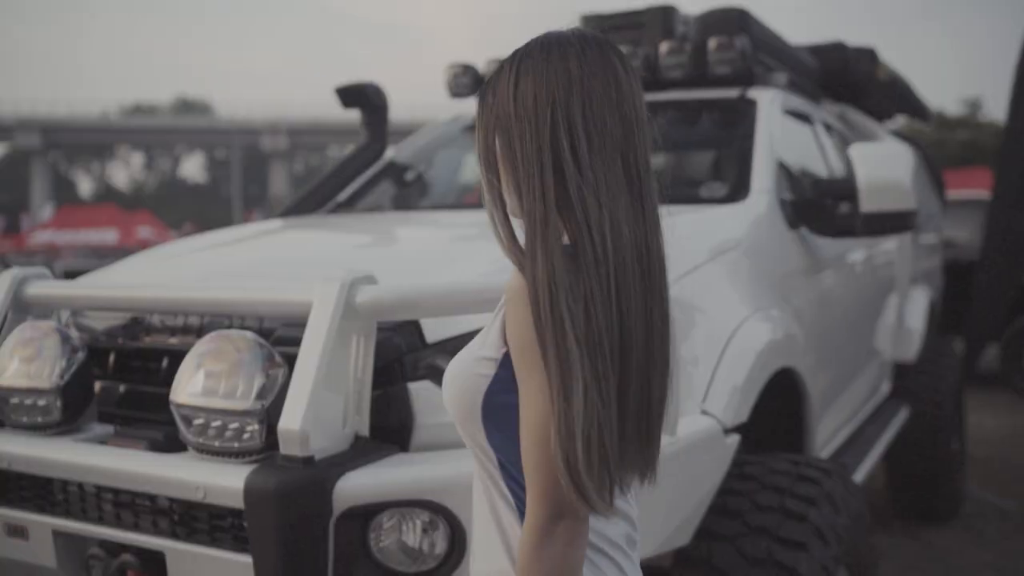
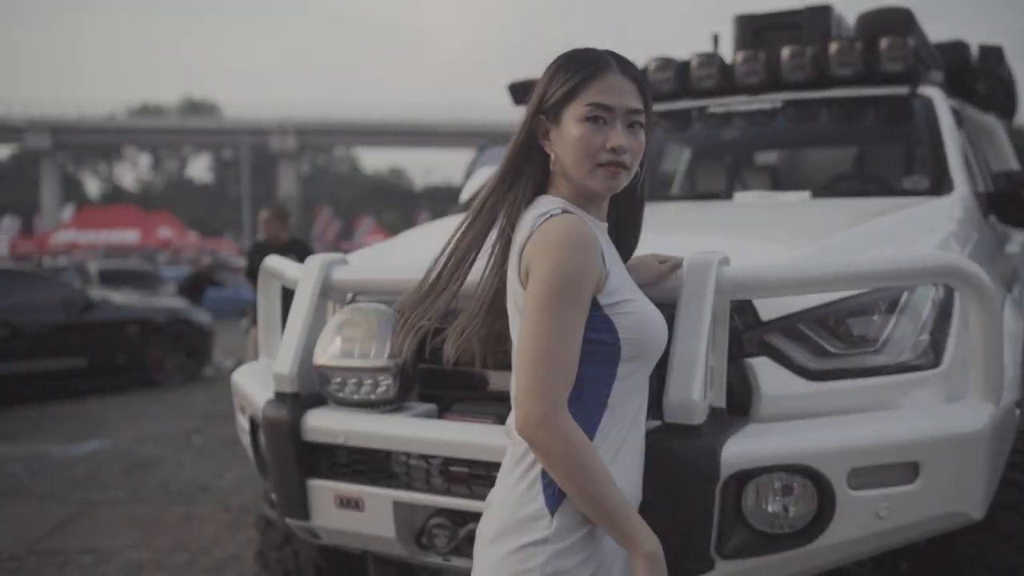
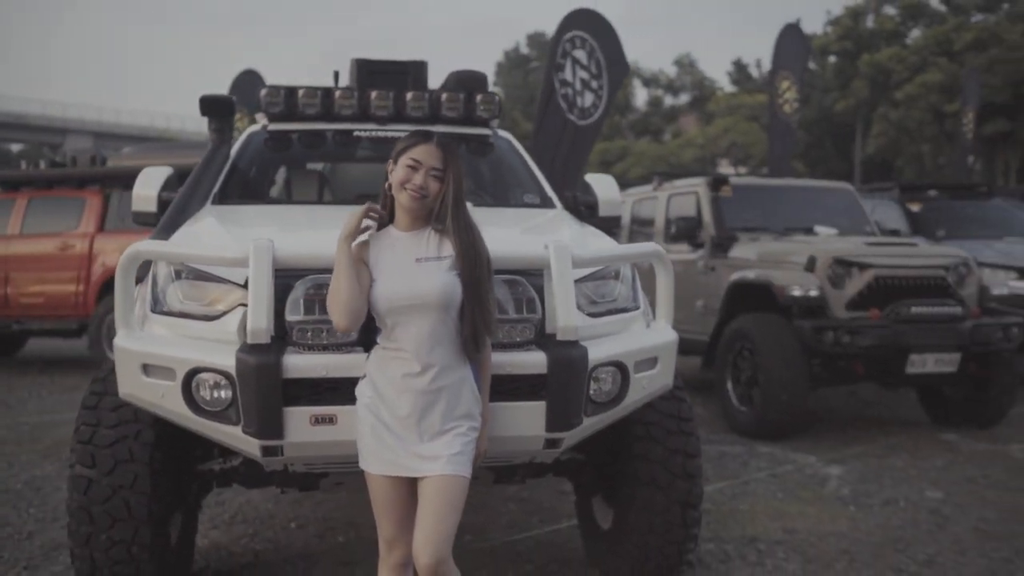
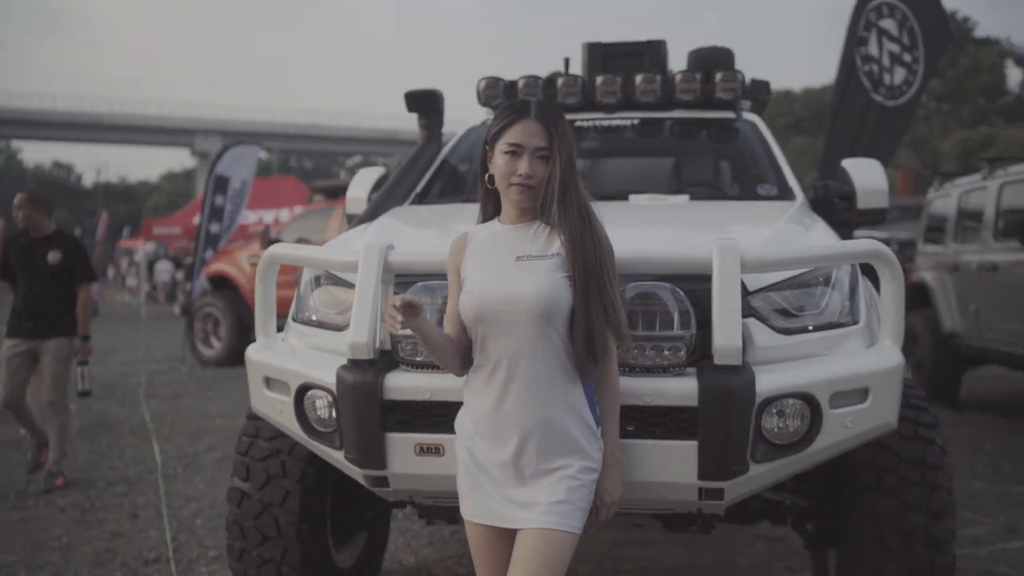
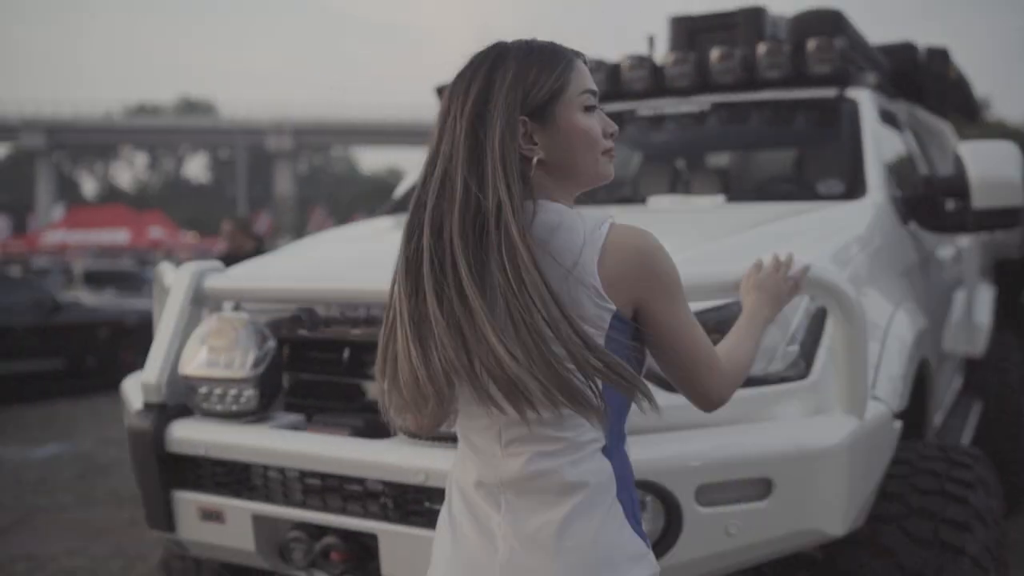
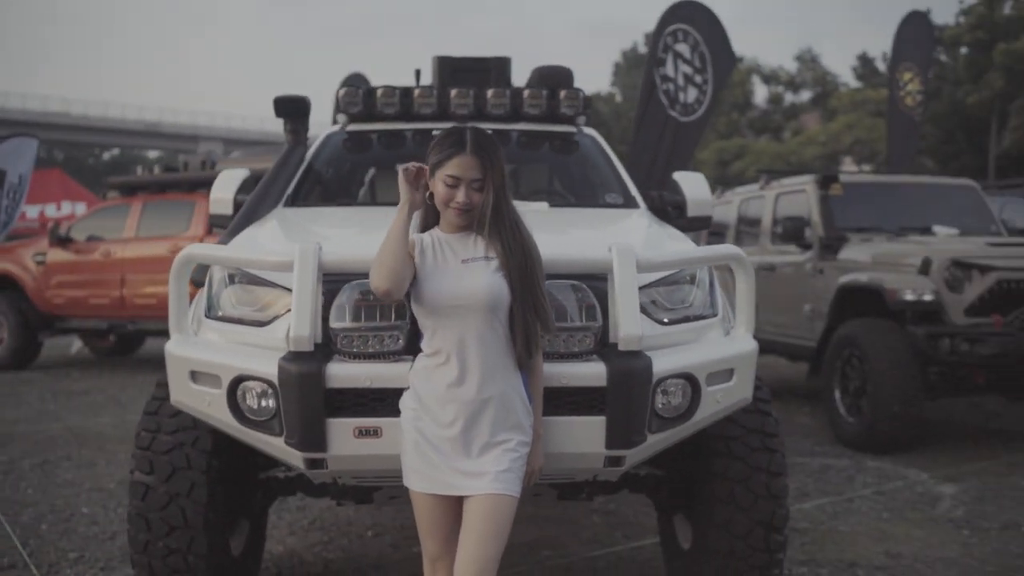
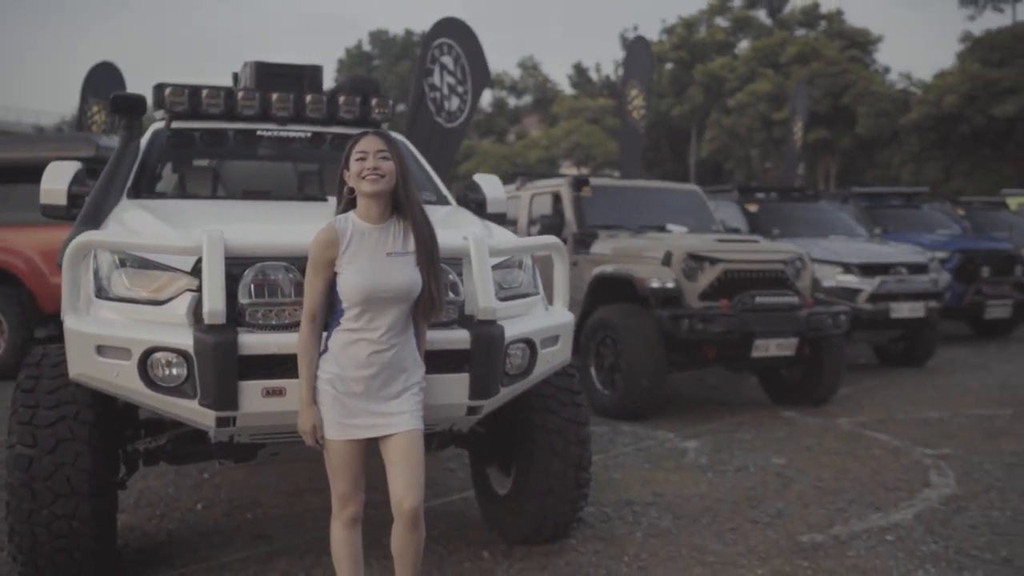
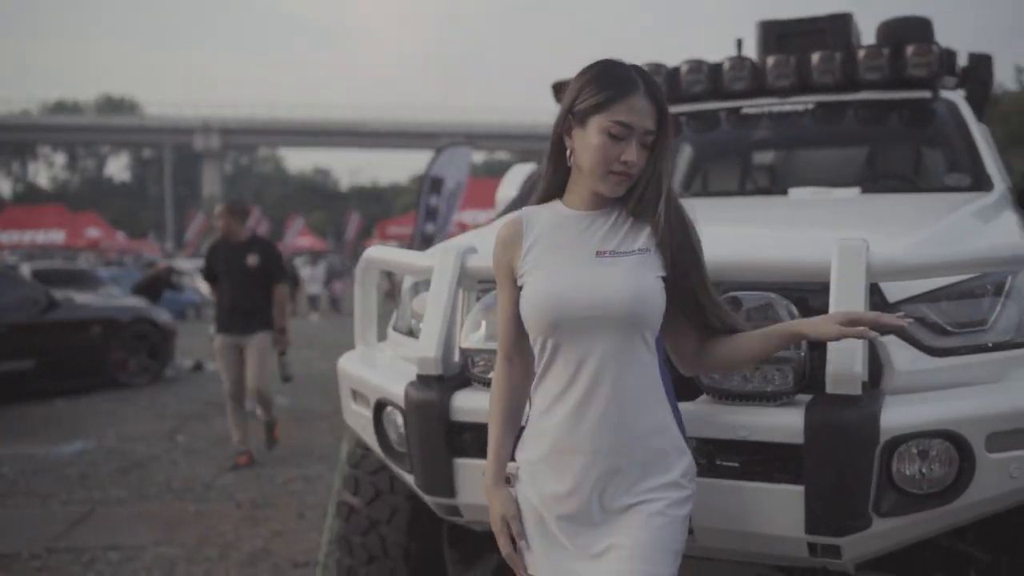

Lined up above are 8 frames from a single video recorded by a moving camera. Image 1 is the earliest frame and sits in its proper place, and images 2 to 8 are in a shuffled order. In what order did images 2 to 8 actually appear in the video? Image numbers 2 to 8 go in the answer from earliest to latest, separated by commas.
5, 2, 8, 4, 6, 3, 7
